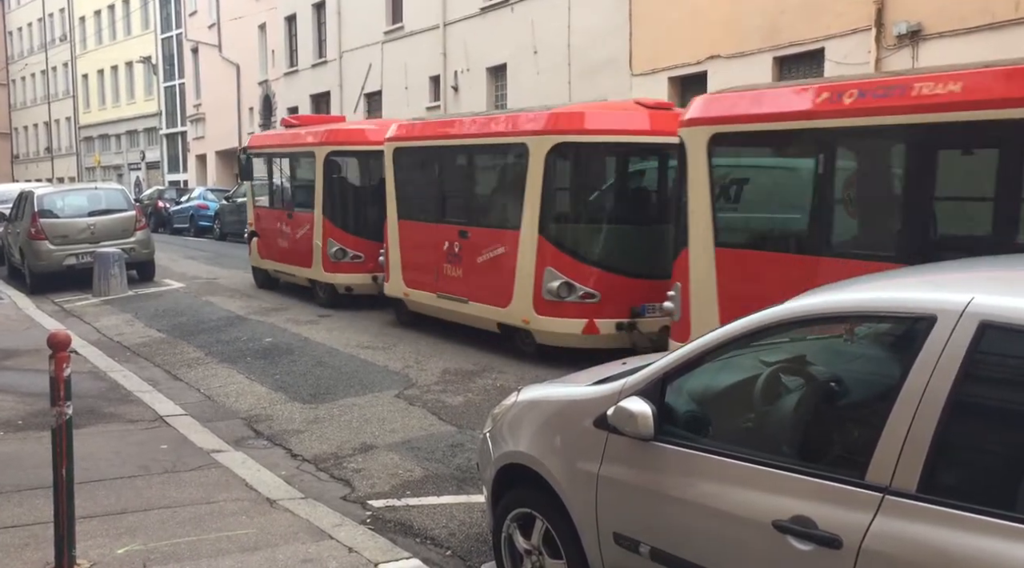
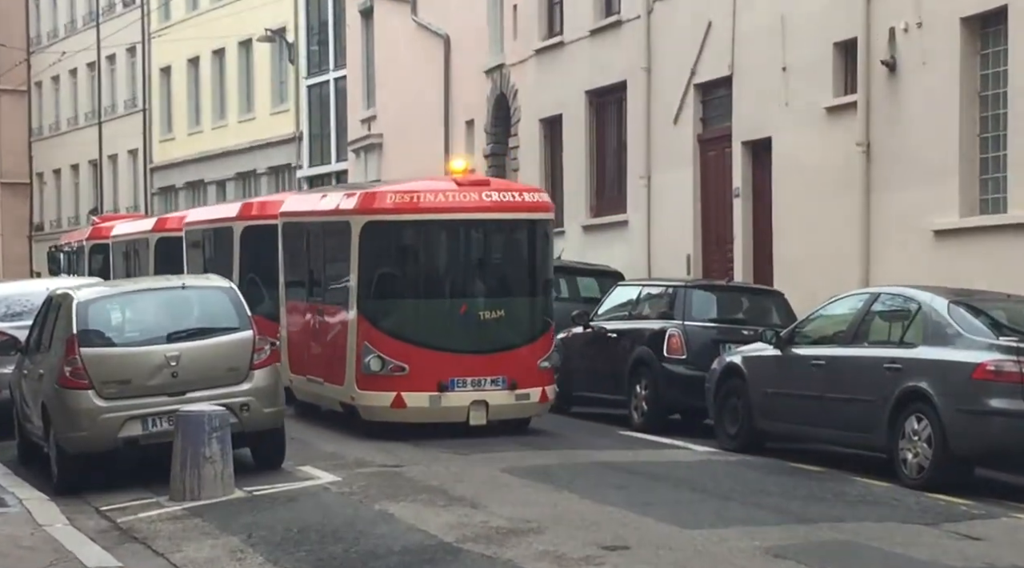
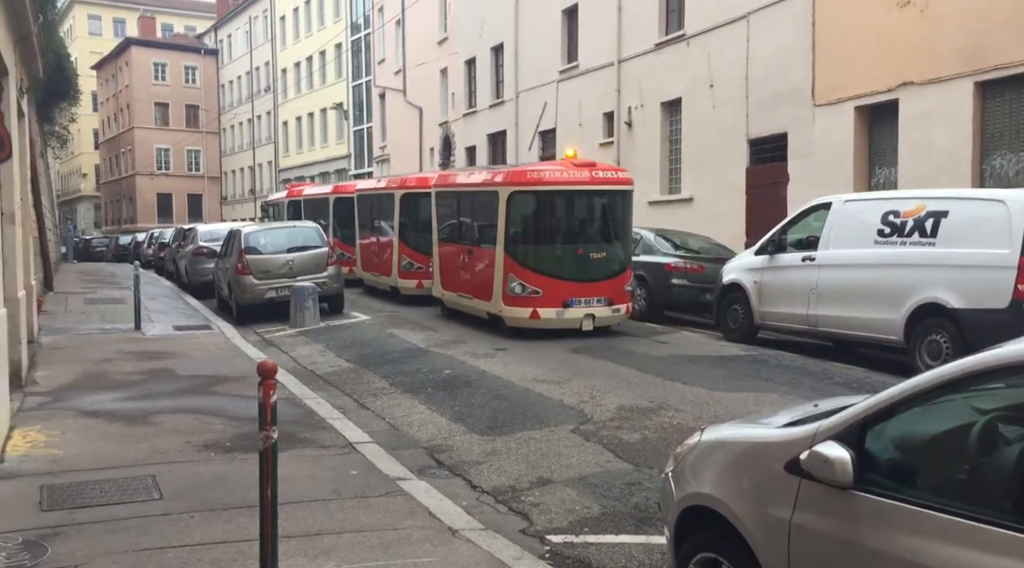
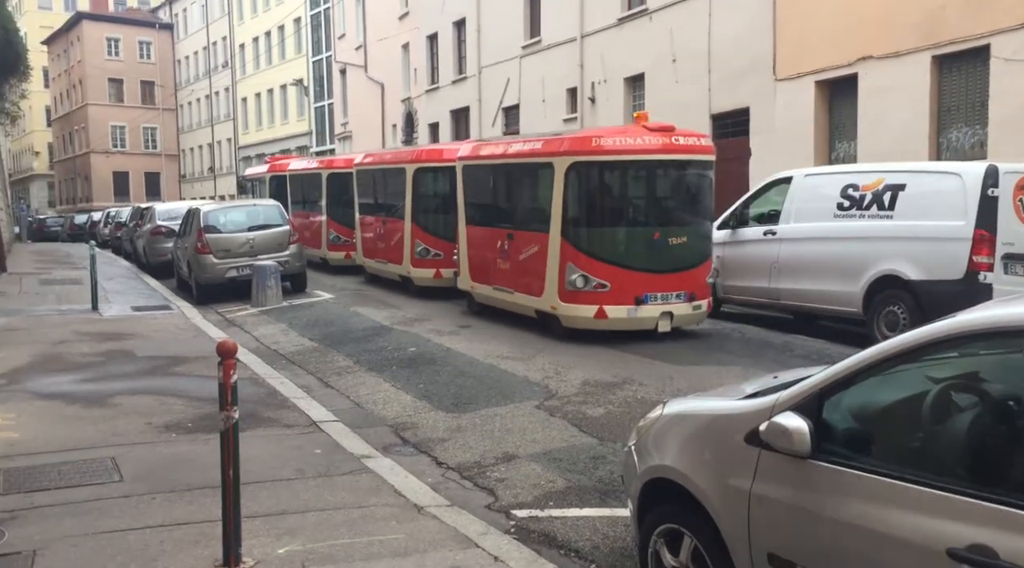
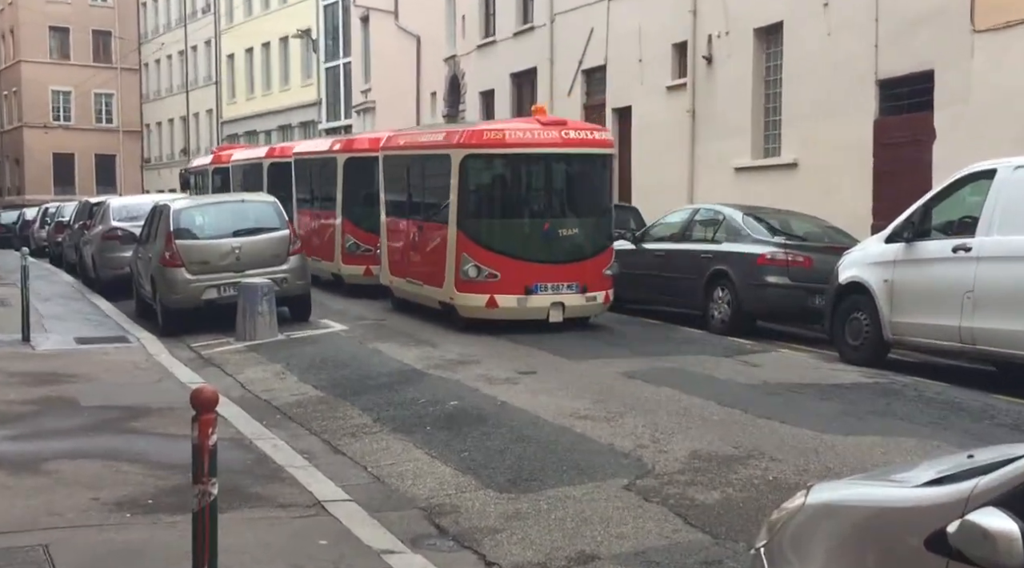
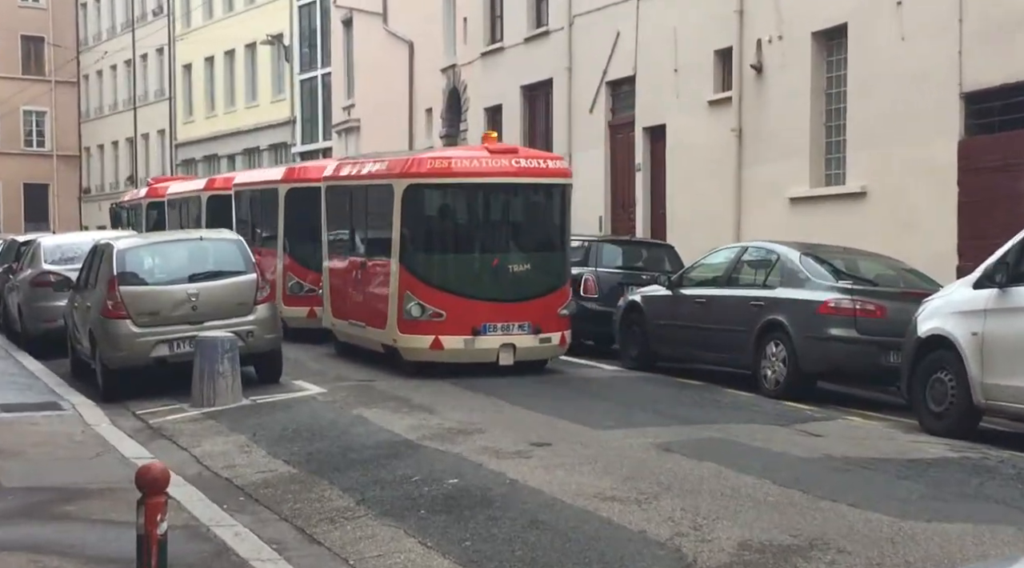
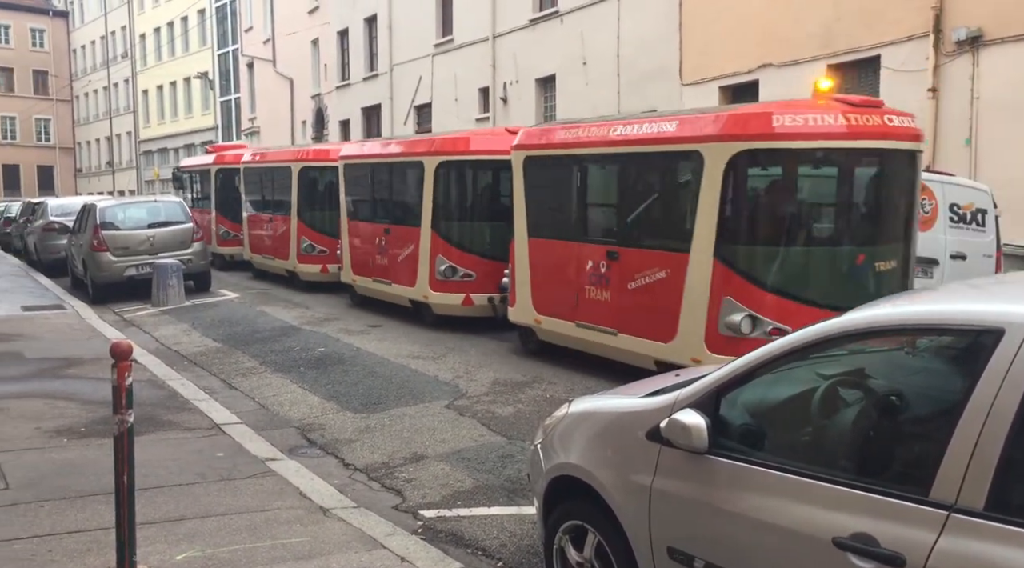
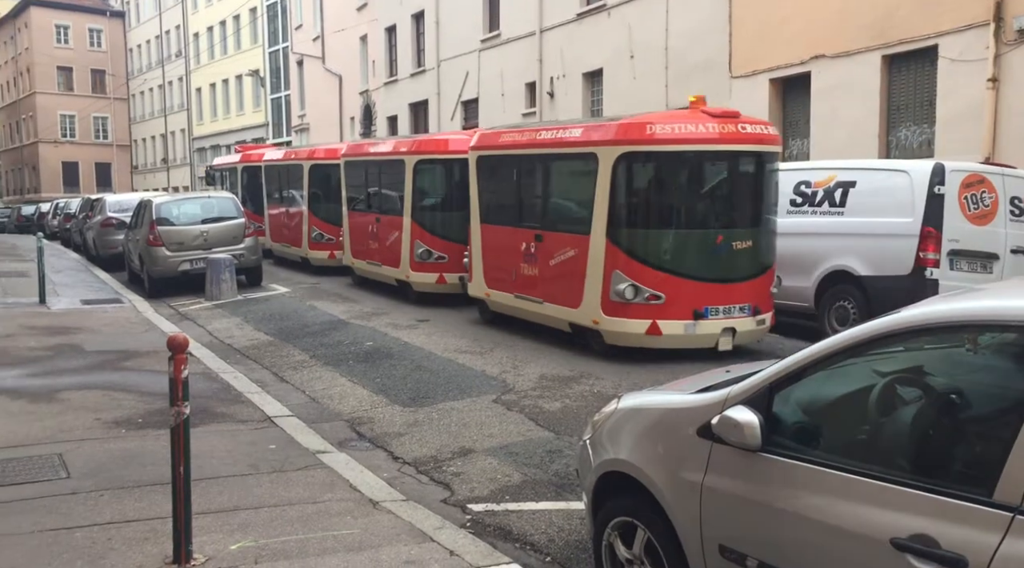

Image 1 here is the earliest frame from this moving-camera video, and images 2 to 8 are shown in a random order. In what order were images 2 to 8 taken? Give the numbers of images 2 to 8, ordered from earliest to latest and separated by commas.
7, 8, 4, 3, 5, 6, 2
